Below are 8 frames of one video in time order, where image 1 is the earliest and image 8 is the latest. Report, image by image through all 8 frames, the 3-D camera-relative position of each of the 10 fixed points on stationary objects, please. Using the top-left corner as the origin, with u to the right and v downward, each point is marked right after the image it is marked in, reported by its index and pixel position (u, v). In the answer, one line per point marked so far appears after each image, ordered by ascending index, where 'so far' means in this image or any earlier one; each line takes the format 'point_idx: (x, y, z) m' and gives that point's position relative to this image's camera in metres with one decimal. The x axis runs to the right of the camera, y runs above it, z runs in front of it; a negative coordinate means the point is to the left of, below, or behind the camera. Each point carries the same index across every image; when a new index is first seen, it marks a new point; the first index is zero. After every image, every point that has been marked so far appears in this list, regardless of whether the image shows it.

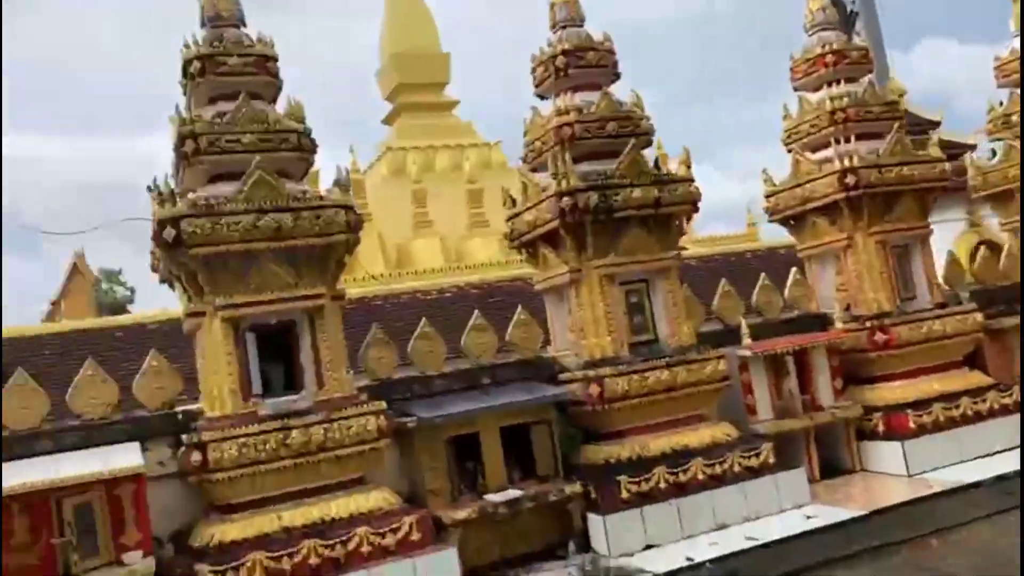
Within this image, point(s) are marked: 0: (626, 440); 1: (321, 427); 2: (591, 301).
0: (+1.3, -1.7, +10.0) m
1: (-1.9, -1.4, +8.5) m
2: (+0.9, -0.1, +10.4) m
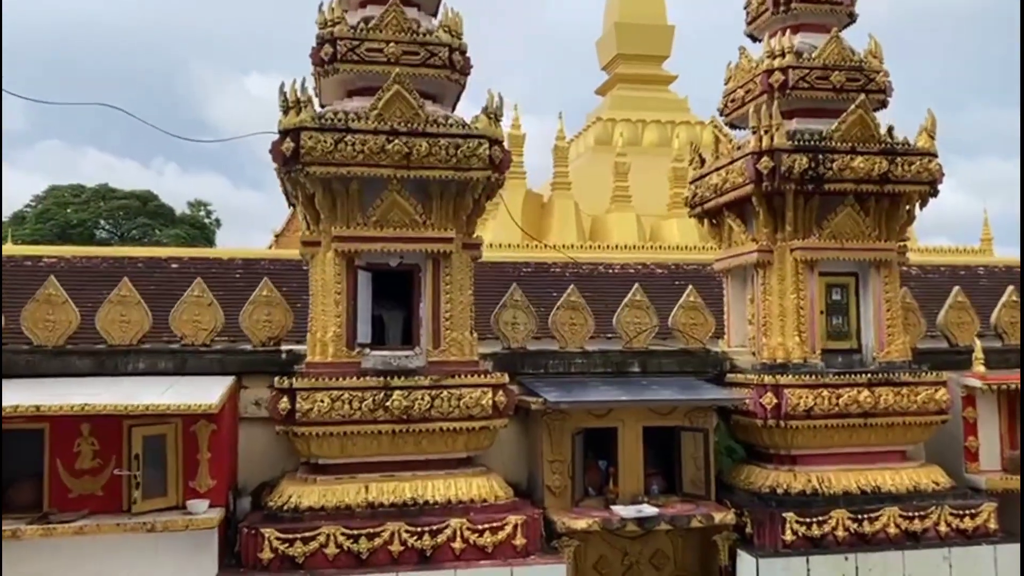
0: (+2.6, -1.6, +8.0) m
1: (-0.7, -0.9, +7.2) m
2: (+2.5, 0.0, +8.4) m
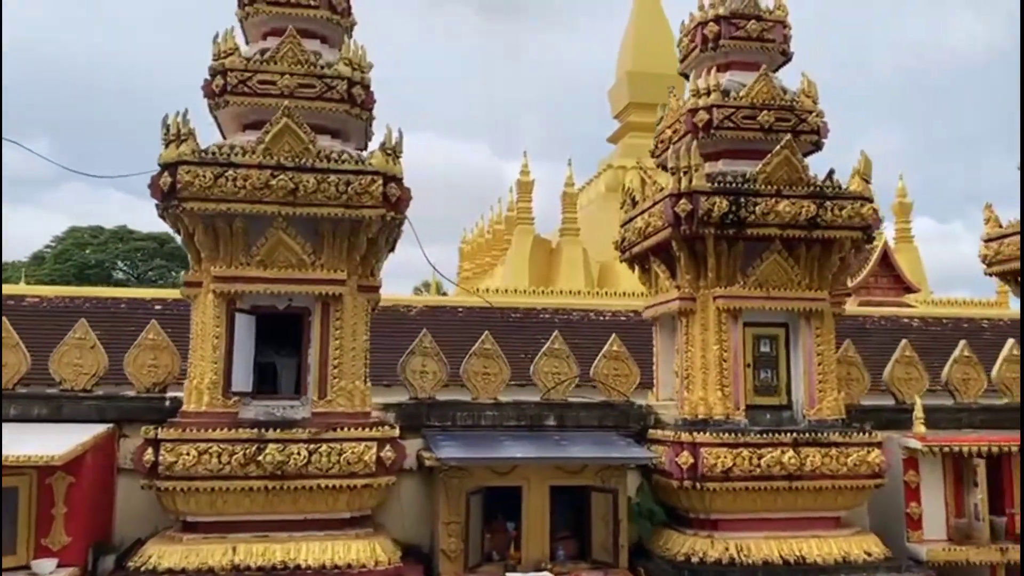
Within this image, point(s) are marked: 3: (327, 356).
0: (+1.7, -2.1, +7.4) m
1: (-1.6, -1.2, +6.7) m
2: (+1.7, -0.5, +7.8) m
3: (-1.5, -0.5, +7.2) m
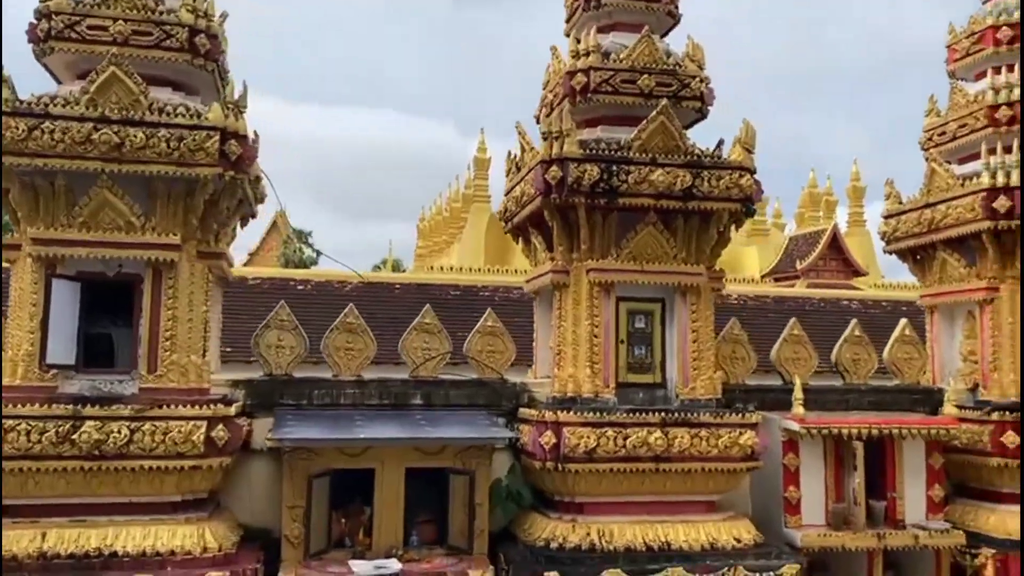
0: (+0.6, -1.8, +7.1) m
1: (-2.7, -1.0, +6.2) m
2: (+0.5, -0.2, +7.4) m
3: (-2.7, -0.3, +6.6) m
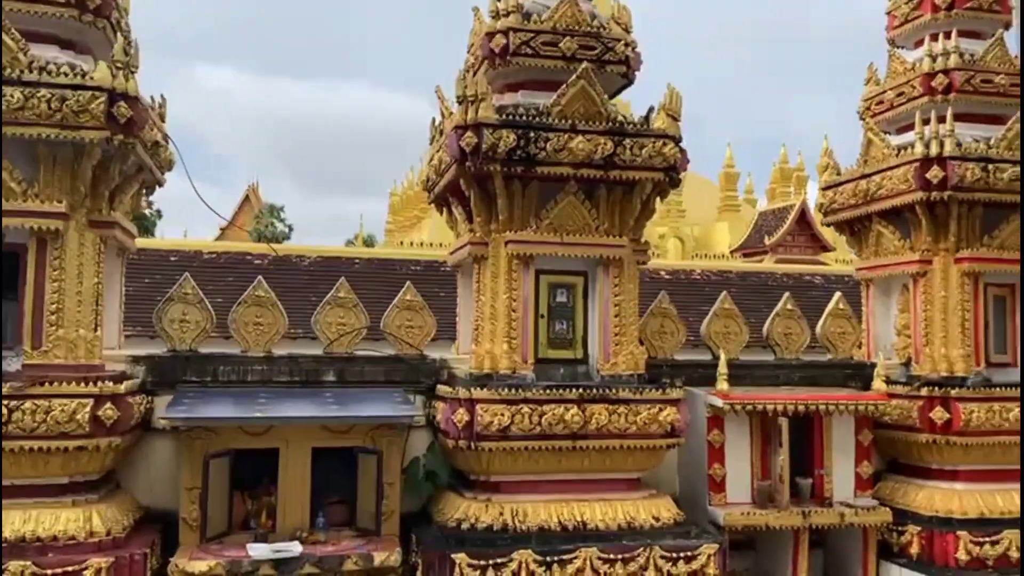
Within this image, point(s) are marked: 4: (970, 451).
0: (-0.1, -1.6, +6.8) m
1: (-3.4, -0.8, +5.9) m
2: (-0.2, 0.0, +7.1) m
3: (-3.3, -0.1, +6.3) m
4: (+4.0, -1.4, +7.6) m
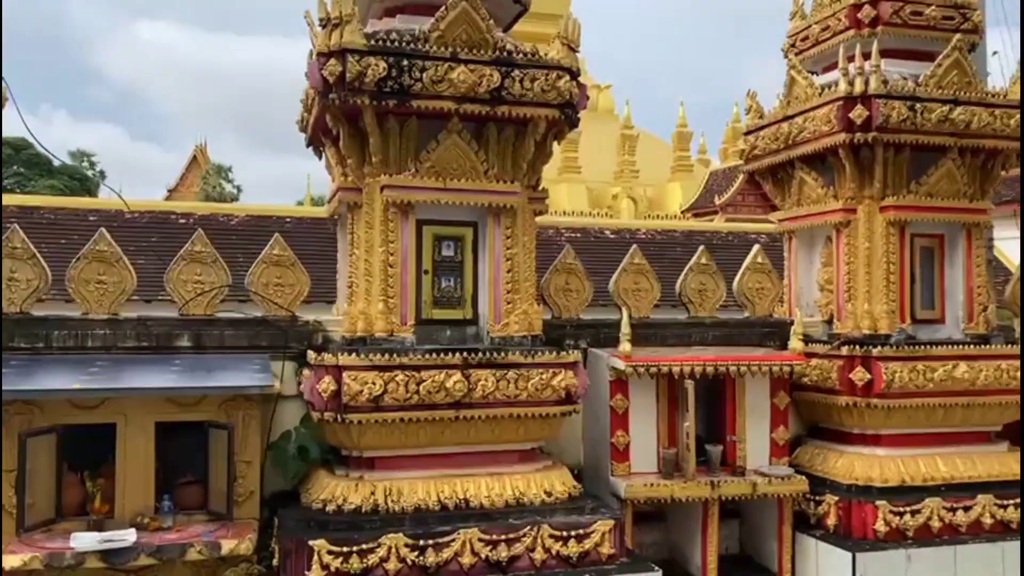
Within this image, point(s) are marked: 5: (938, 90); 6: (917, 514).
0: (-1.0, -1.3, +6.1) m
1: (-4.2, -0.5, +4.9) m
2: (-1.1, +0.3, +6.3) m
3: (-4.2, +0.2, +5.3) m
4: (+3.1, -1.0, +7.1) m
5: (+3.5, +1.6, +7.3) m
6: (+3.1, -1.7, +6.8) m
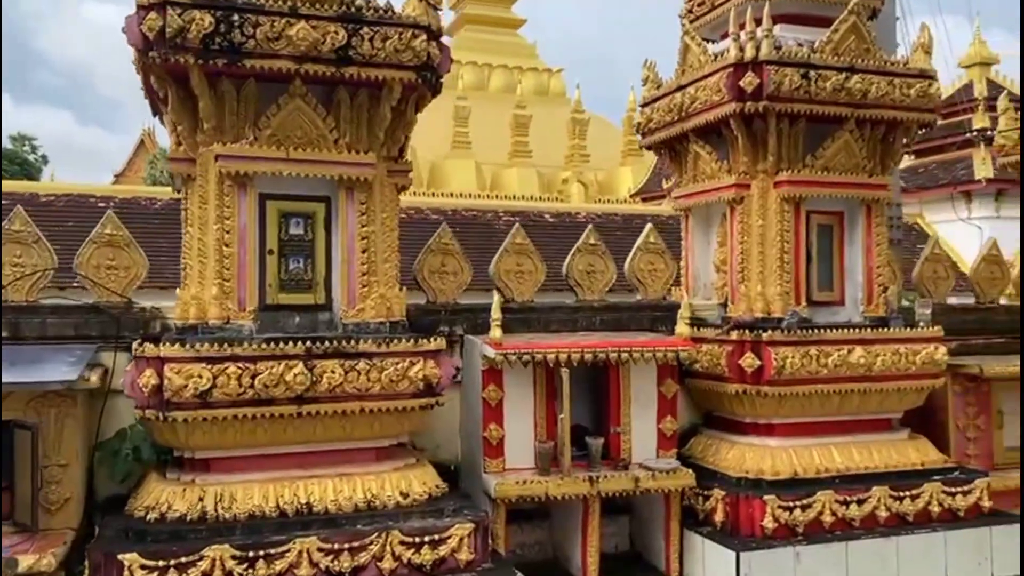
0: (-1.9, -1.2, +5.5) m
1: (-5.1, -0.4, +4.1) m
2: (-2.0, +0.5, +5.7) m
3: (-5.1, +0.3, +4.5) m
4: (+2.1, -0.9, +6.7) m
5: (+2.5, +1.8, +6.8) m
6: (+2.1, -1.6, +6.4) m
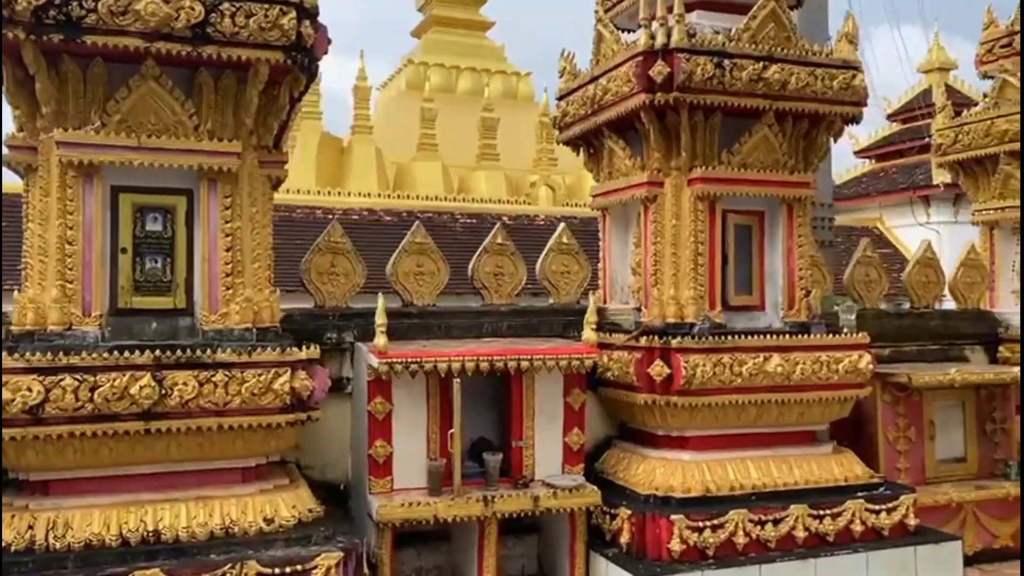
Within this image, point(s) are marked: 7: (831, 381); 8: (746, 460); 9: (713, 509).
0: (-2.6, -1.2, +4.9) m
1: (-5.8, -0.4, +3.5) m
2: (-2.7, +0.4, +5.1) m
3: (-5.8, +0.3, +3.8) m
4: (+1.3, -0.9, +6.2) m
5: (+1.7, +1.8, +6.4) m
6: (+1.4, -1.6, +5.9) m
7: (+2.3, -0.7, +6.4) m
8: (+1.7, -1.2, +6.4) m
9: (+1.4, -1.5, +6.0) m
